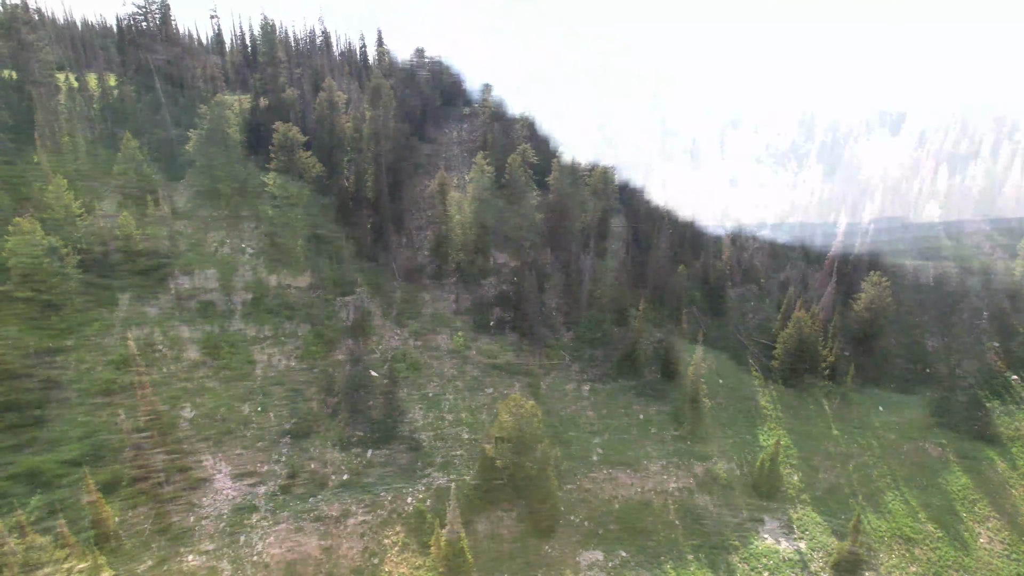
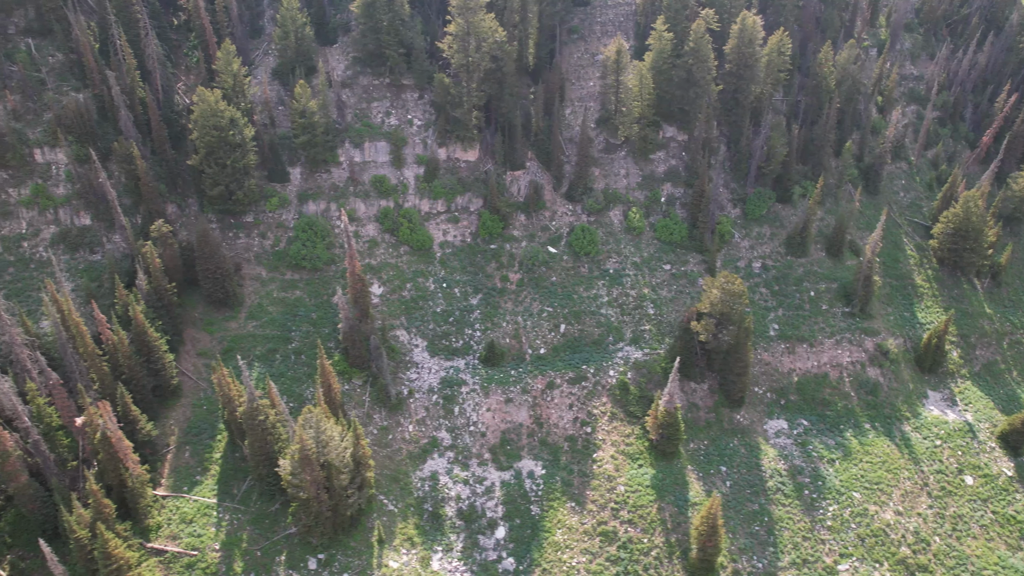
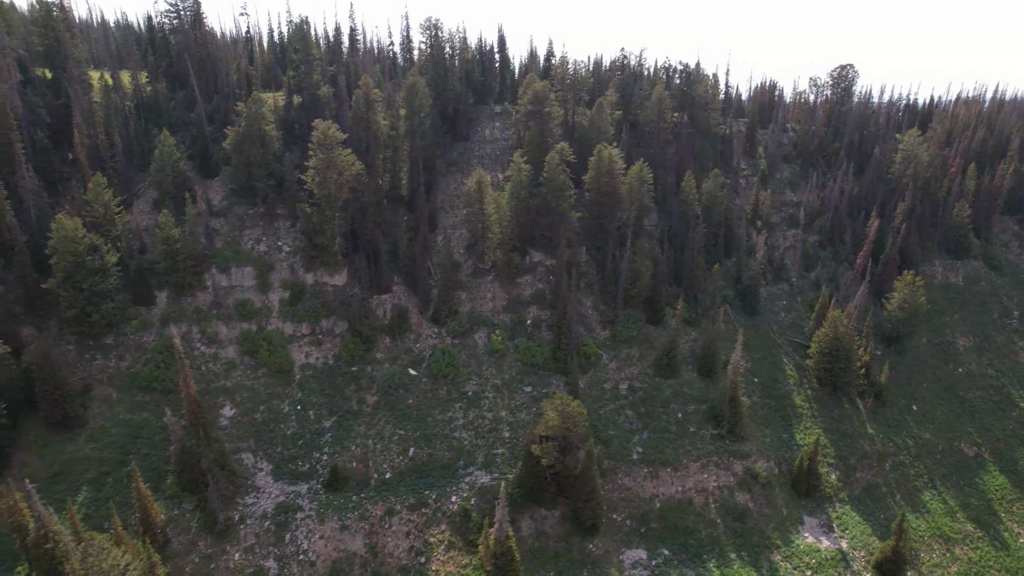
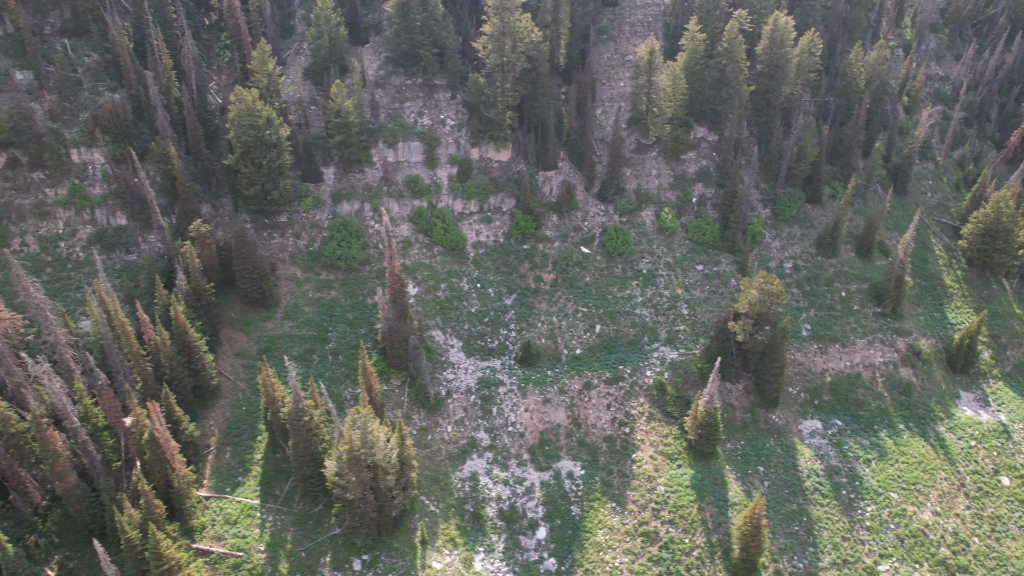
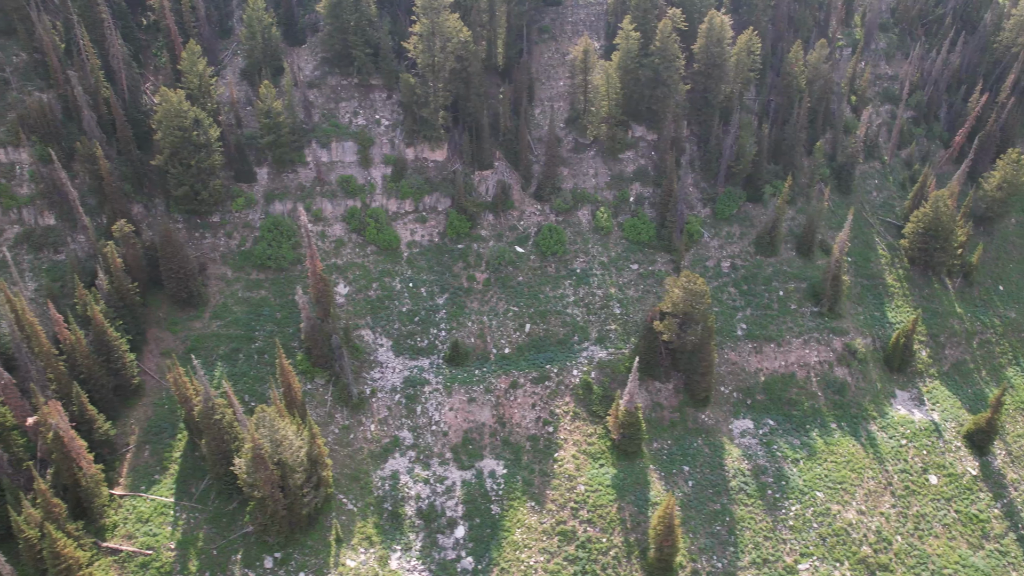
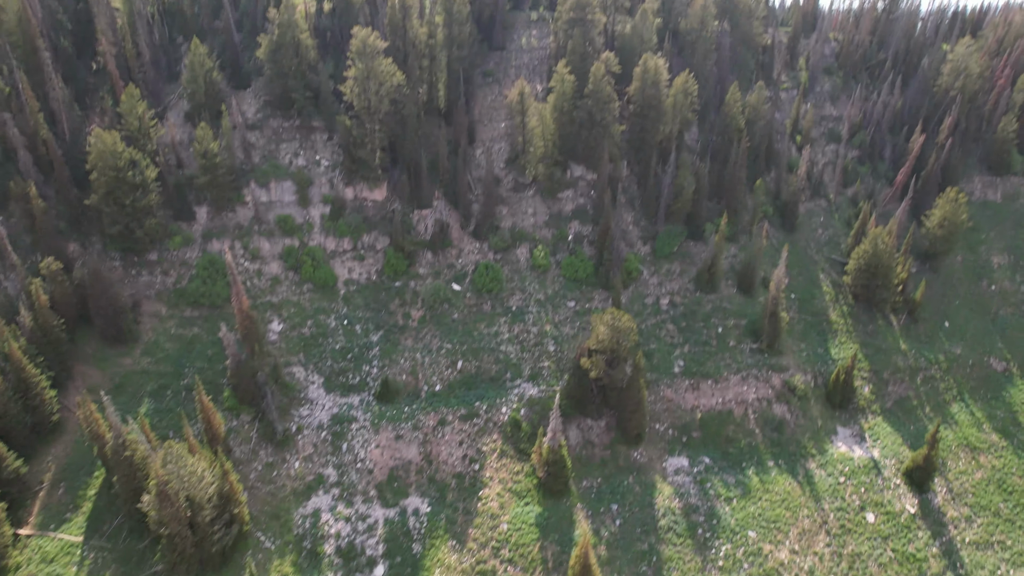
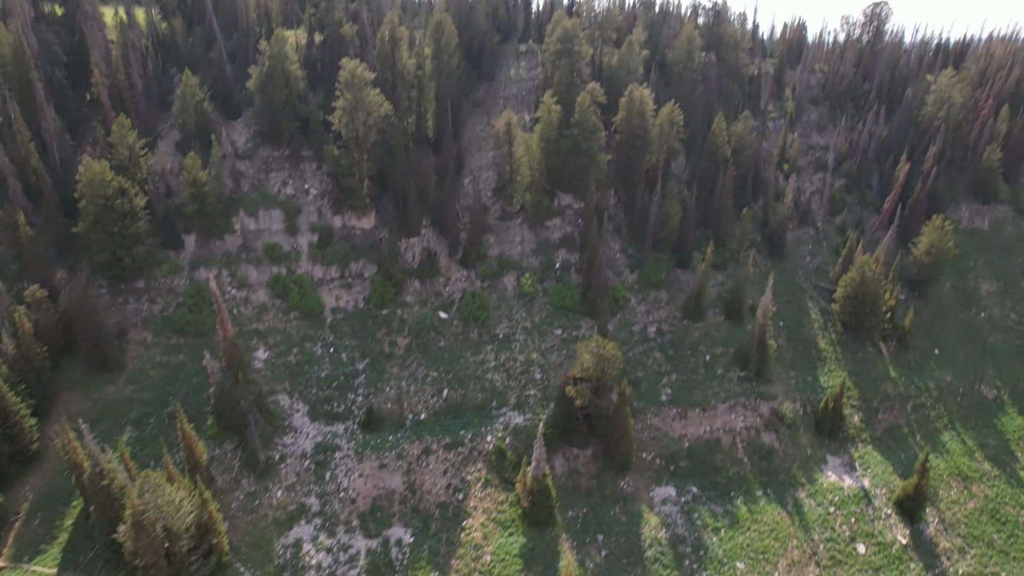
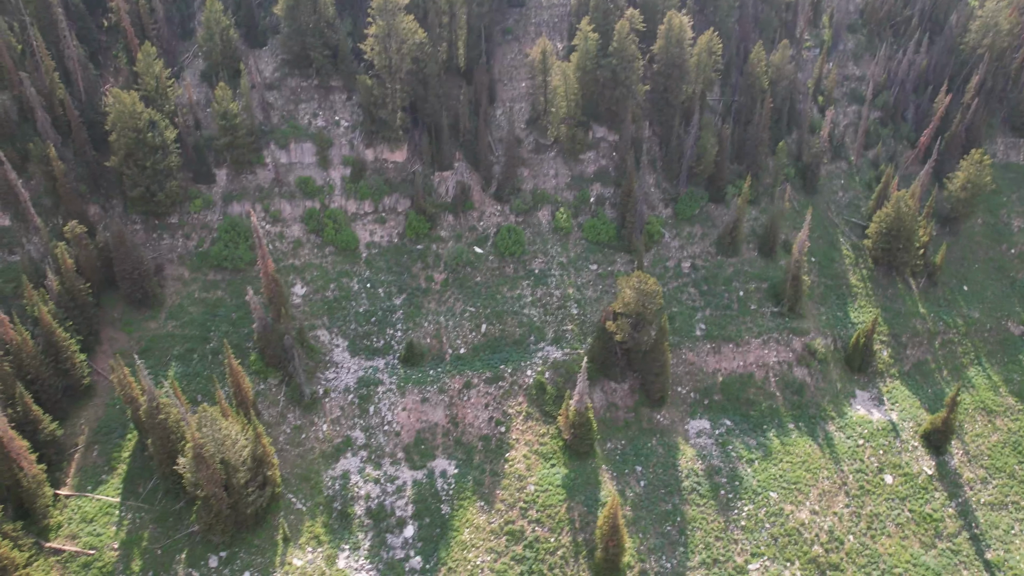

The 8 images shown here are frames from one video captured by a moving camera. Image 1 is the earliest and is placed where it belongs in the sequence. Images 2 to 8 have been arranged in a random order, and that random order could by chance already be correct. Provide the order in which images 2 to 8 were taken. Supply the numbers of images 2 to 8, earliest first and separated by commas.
3, 7, 6, 8, 5, 2, 4
